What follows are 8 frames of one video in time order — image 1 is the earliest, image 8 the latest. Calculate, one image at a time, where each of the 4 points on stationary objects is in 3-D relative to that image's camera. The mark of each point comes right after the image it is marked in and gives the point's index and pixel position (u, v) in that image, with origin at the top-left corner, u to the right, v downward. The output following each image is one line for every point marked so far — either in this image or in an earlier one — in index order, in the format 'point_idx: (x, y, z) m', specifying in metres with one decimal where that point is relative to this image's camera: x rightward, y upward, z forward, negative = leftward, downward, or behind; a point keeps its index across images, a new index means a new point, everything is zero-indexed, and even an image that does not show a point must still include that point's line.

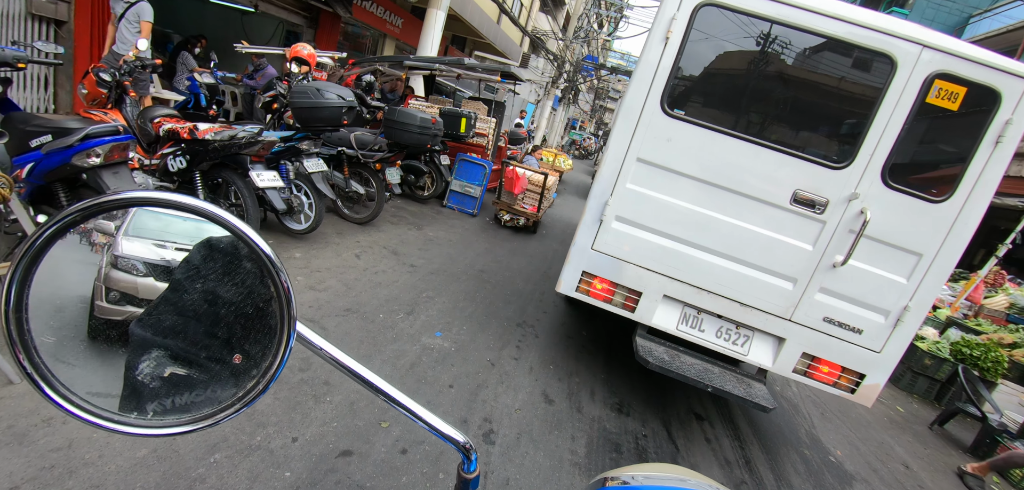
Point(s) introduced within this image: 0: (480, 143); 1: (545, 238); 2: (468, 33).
0: (-0.5, +1.6, +6.9) m
1: (+0.5, +0.1, +6.6) m
2: (-1.9, +9.4, +19.3) m
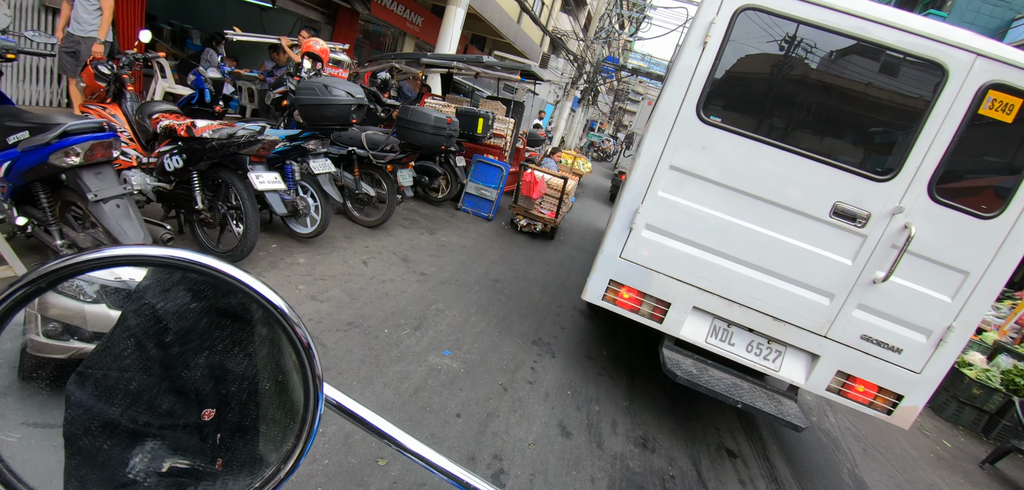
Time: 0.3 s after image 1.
0: (-0.2, +1.5, +6.6) m
1: (+0.7, 0.0, +6.3) m
2: (-1.0, +9.3, +19.0) m
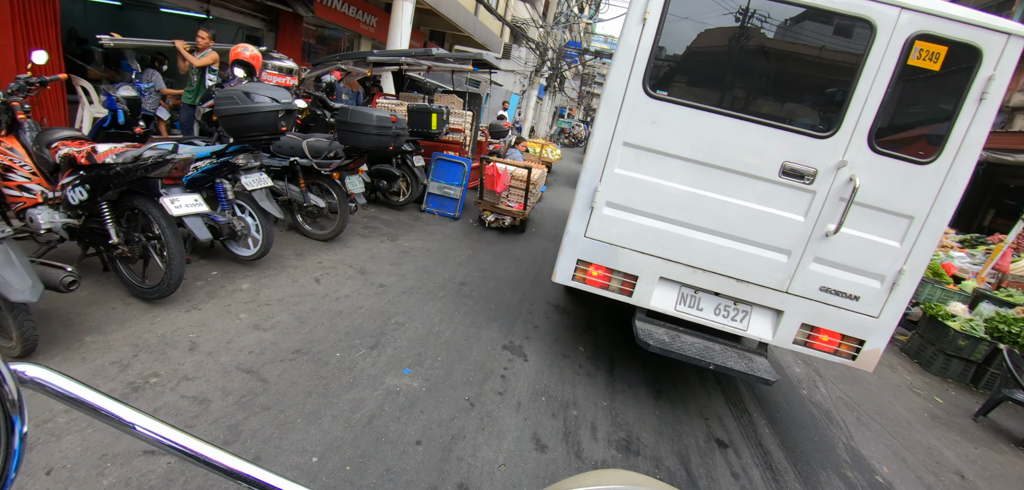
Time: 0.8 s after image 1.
0: (-0.8, +1.5, +6.3) m
1: (+0.3, +0.1, +6.0) m
2: (-2.8, +9.3, +18.6) m
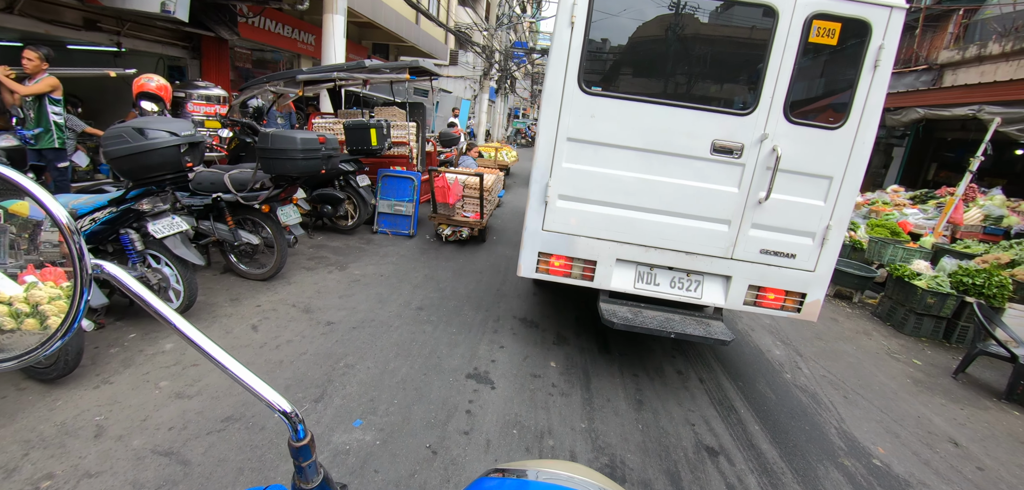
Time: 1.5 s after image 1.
0: (-1.5, +1.3, +6.0) m
1: (-0.2, 0.0, +5.8) m
2: (-5.2, +8.6, +18.1) m
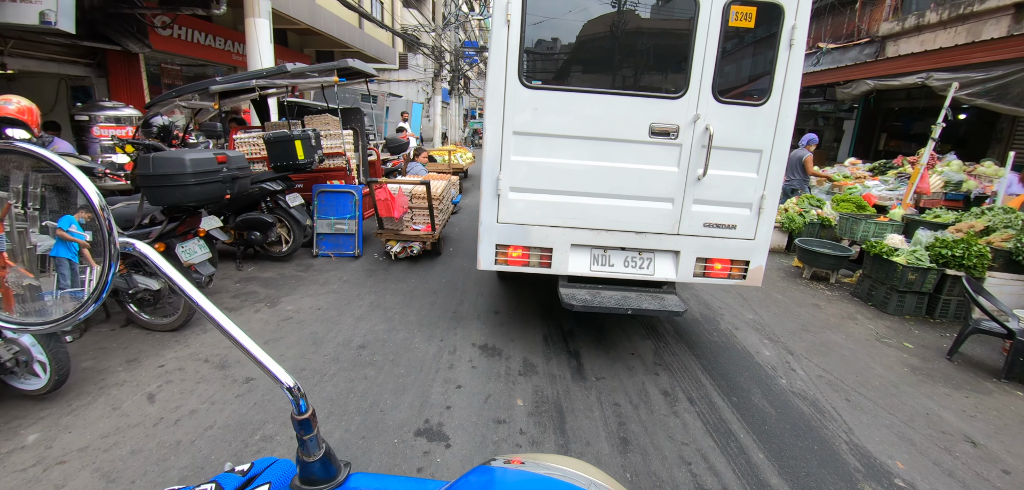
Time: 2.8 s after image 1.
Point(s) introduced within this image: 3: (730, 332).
0: (-2.1, +1.0, +5.4) m
1: (-0.7, -0.2, +5.2) m
2: (-7.2, +8.0, +17.2) m
3: (+1.9, -0.8, +3.8) m
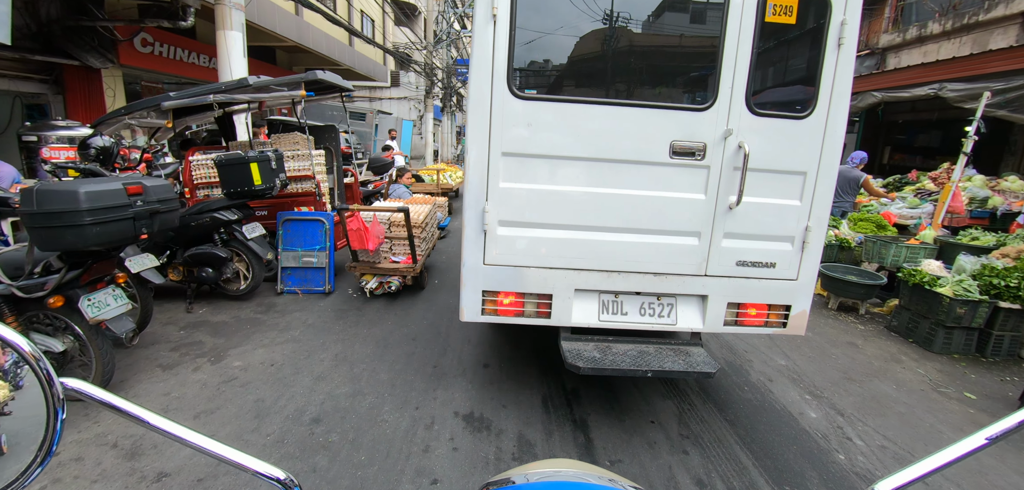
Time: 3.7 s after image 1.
0: (-2.2, +0.6, +4.8) m
1: (-0.8, -0.5, +4.6) m
2: (-7.6, +7.1, +16.8) m
3: (+1.8, -1.0, +3.2) m
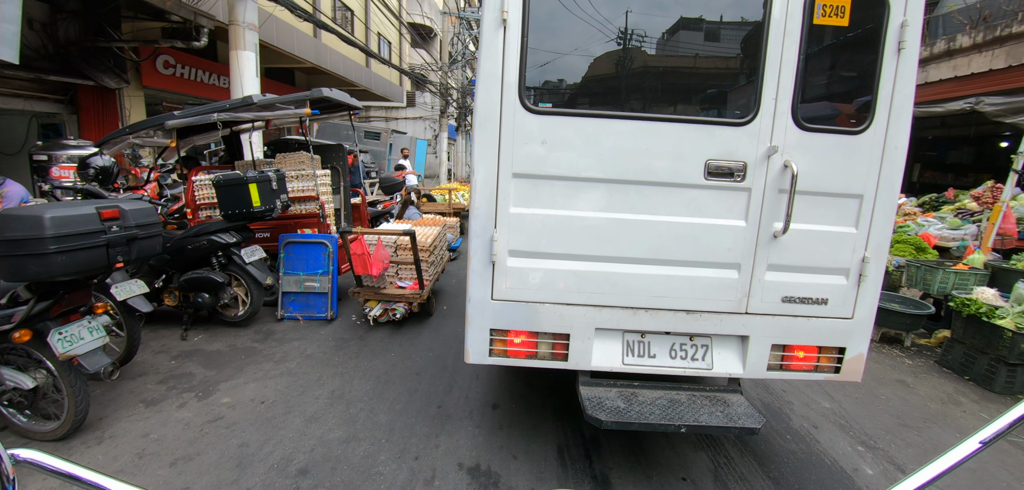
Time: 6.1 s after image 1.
0: (-2.1, +0.4, +4.6) m
1: (-0.7, -0.7, +4.4) m
2: (-7.1, +6.4, +17.0) m
3: (+1.9, -1.2, +2.8) m
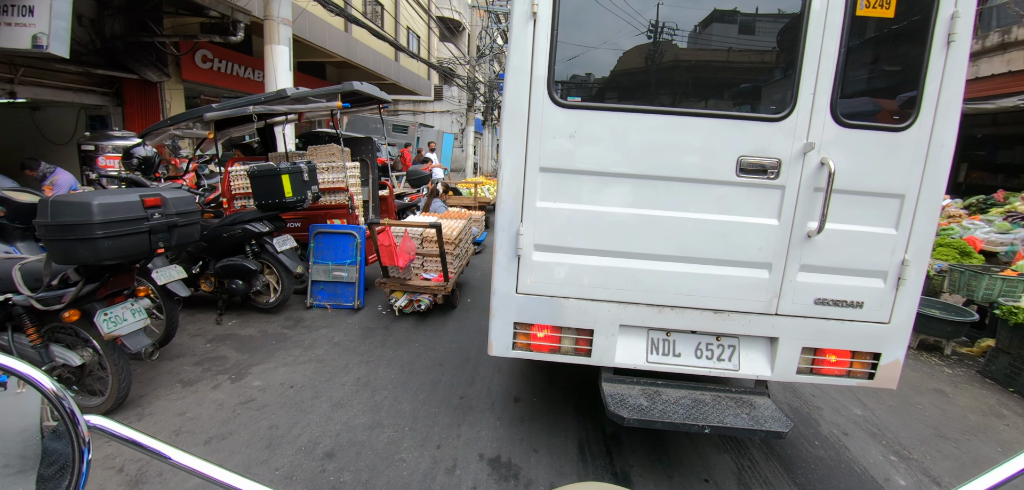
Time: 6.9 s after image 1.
0: (-1.8, +0.5, +4.7) m
1: (-0.4, -0.7, +4.4) m
2: (-6.0, +6.8, +17.3) m
3: (+2.1, -1.2, +2.7) m
